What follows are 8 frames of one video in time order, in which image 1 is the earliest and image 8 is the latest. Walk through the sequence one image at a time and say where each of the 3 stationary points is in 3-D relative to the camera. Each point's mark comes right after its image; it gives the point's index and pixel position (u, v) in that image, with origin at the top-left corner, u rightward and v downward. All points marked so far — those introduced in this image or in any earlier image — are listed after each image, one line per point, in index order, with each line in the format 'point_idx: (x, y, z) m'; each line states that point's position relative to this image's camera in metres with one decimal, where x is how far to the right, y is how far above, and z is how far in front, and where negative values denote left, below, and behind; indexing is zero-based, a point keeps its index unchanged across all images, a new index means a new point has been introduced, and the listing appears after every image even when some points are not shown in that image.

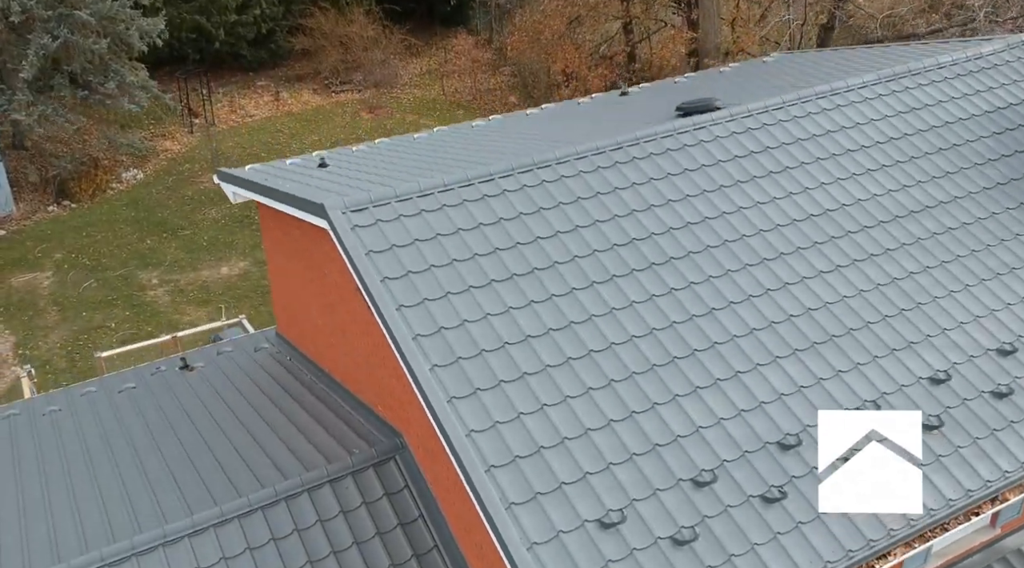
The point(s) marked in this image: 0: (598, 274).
0: (+1.0, +0.4, +14.4) m
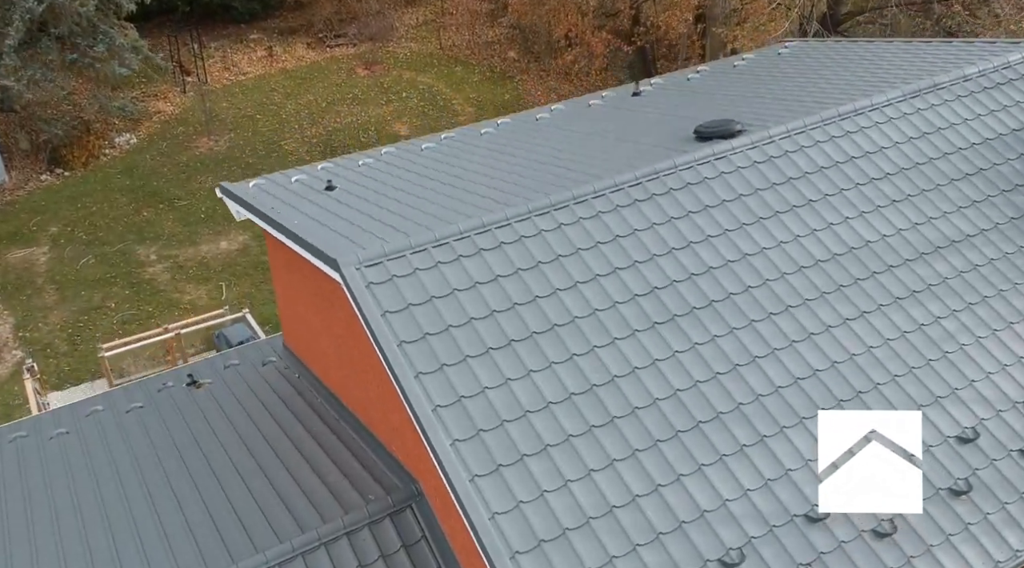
0: (+1.2, -0.3, +14.1) m
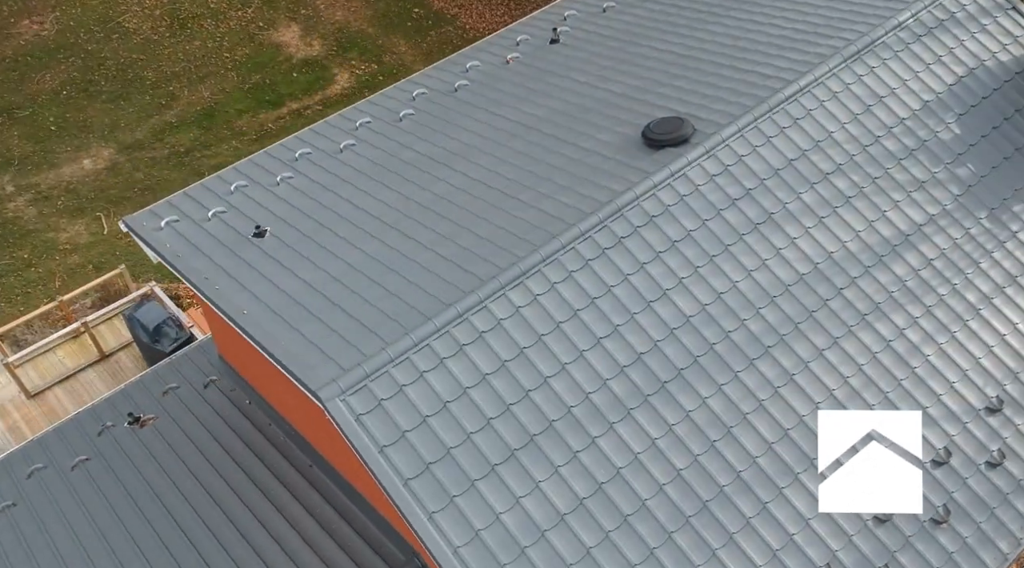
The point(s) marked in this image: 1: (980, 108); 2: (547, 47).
0: (+1.2, -1.4, +13.9) m
1: (+6.6, +2.7, +16.5) m
2: (+0.6, +3.9, +19.2) m
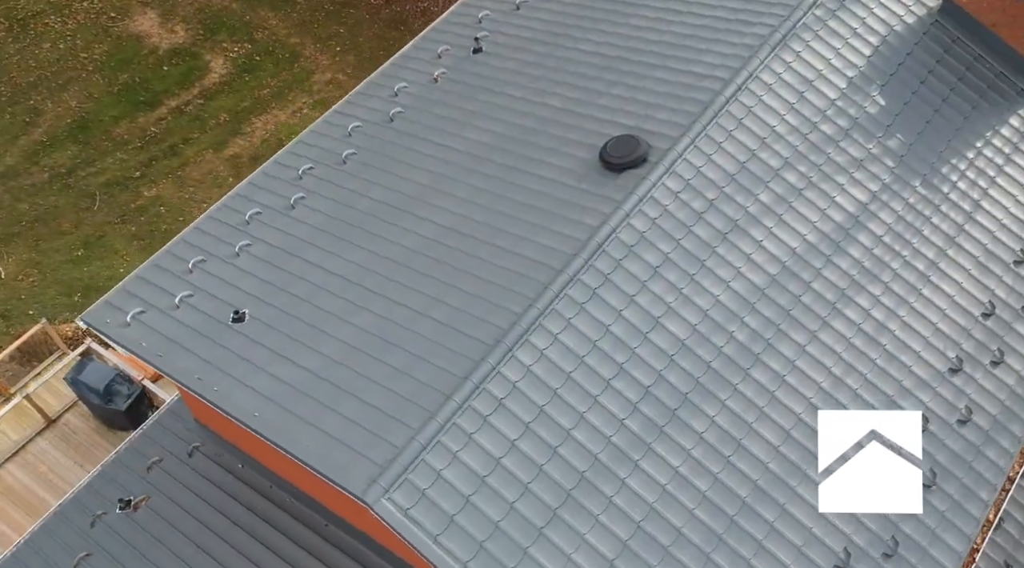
0: (+1.6, -2.1, +14.6) m
1: (+5.8, +3.2, +17.3) m
2: (-0.7, +3.7, +18.9) m
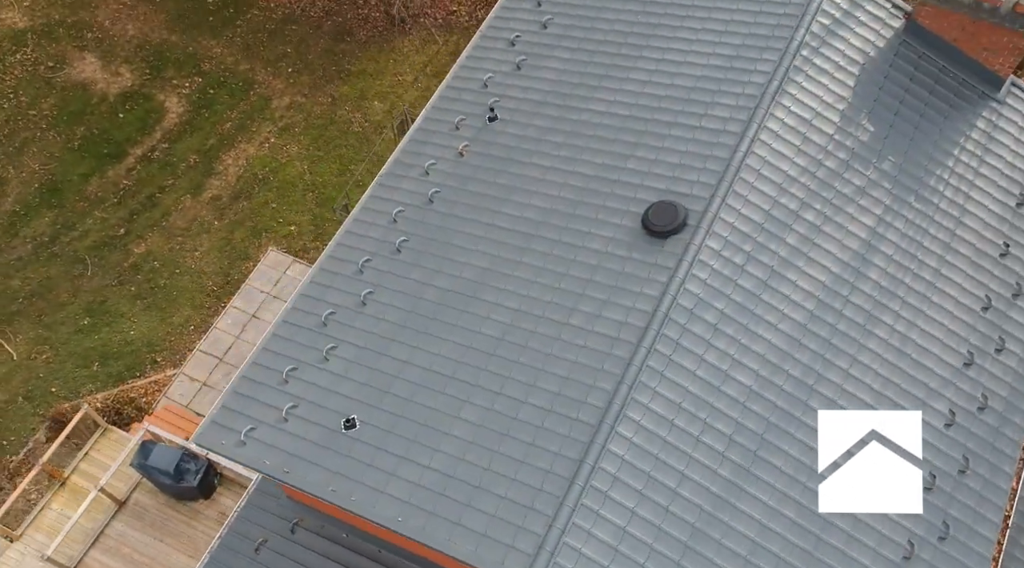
0: (+3.3, -3.1, +17.2) m
1: (+6.2, +3.2, +19.5) m
2: (-0.4, +2.7, +20.1) m
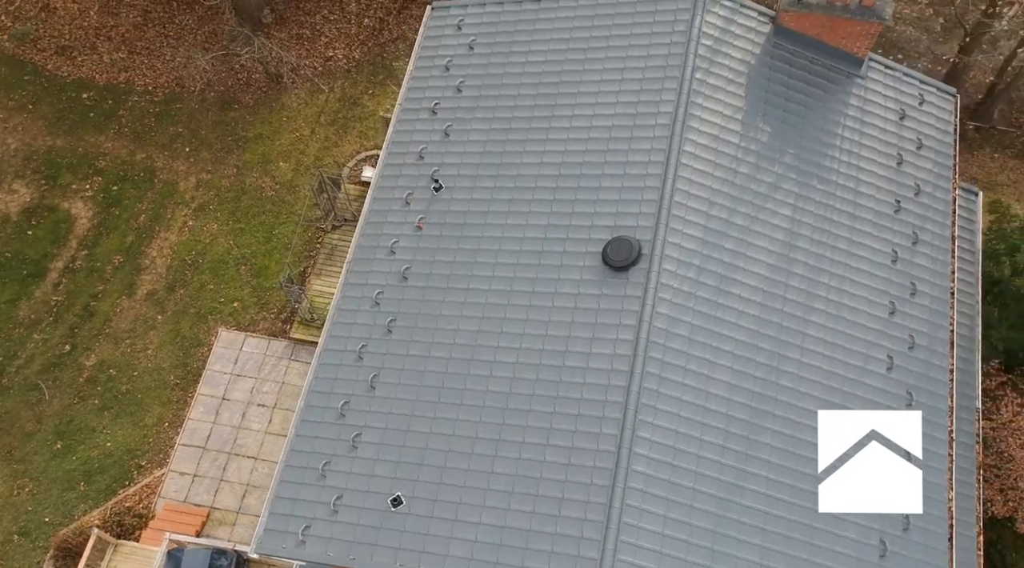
0: (+3.9, -3.3, +20.0) m
1: (+5.0, +3.6, +22.1) m
2: (-1.4, +1.7, +21.7) m
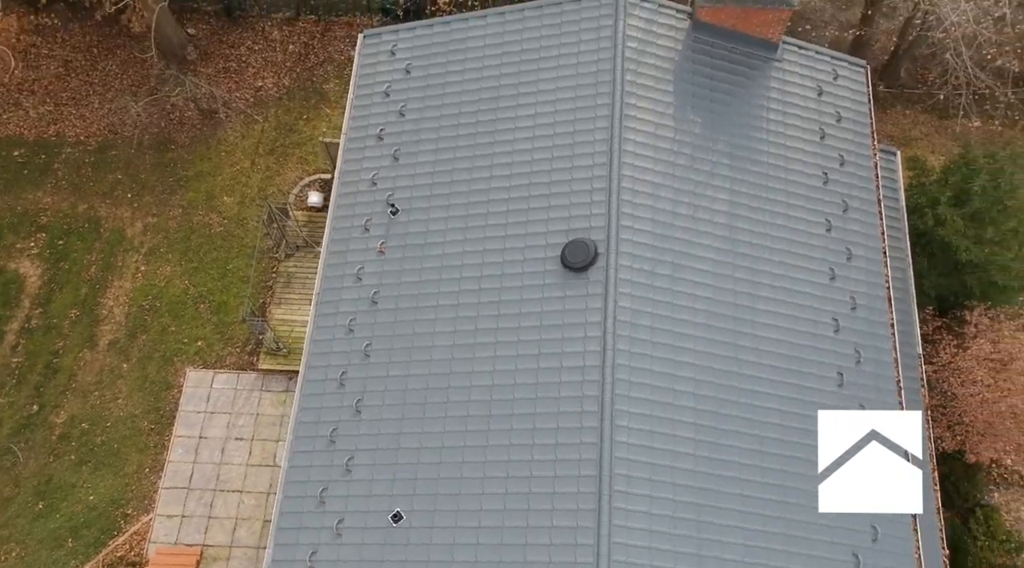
0: (+3.7, -3.1, +21.2) m
1: (+3.7, +4.0, +23.2) m
2: (-2.3, +1.3, +22.3) m
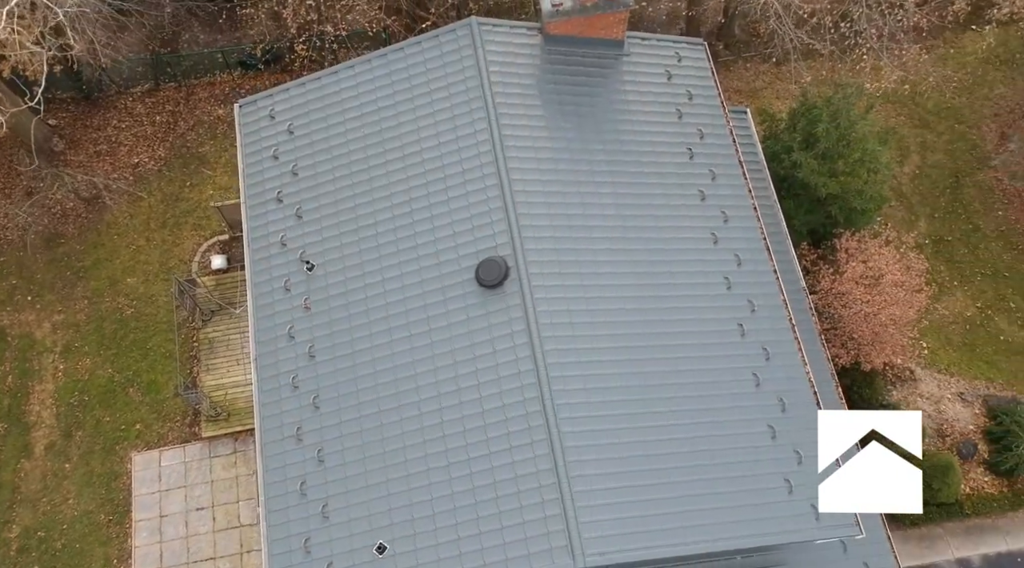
0: (+2.8, -2.7, +23.1) m
1: (+1.1, +4.2, +24.8) m
2: (-4.1, +0.2, +23.3) m
